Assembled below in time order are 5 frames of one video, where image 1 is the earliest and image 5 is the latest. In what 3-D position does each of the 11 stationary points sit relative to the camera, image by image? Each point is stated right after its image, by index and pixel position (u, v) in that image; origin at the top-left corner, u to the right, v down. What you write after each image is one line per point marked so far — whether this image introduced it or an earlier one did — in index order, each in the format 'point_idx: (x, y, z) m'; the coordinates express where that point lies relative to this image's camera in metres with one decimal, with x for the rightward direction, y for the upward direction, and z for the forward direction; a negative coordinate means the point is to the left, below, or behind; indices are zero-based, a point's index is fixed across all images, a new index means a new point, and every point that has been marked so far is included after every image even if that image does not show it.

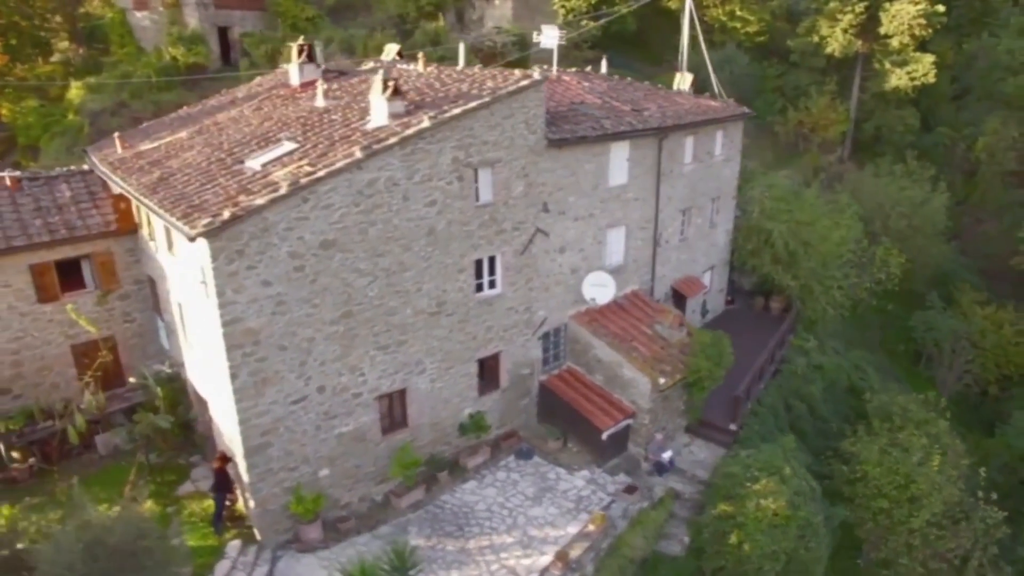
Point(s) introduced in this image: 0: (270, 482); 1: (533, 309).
0: (-4.0, -3.2, +15.4) m
1: (+0.4, -0.4, +18.9) m
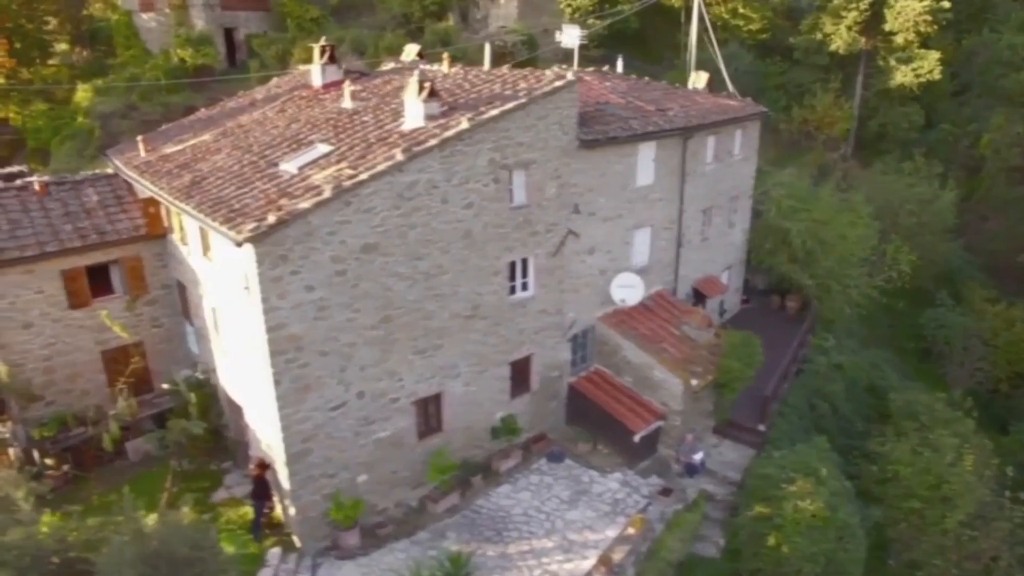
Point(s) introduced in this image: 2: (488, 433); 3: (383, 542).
0: (-3.3, -3.3, +15.2) m
1: (+1.0, -0.5, +18.8) m
2: (-0.5, -2.9, +18.2) m
3: (-2.3, -4.4, +16.0) m
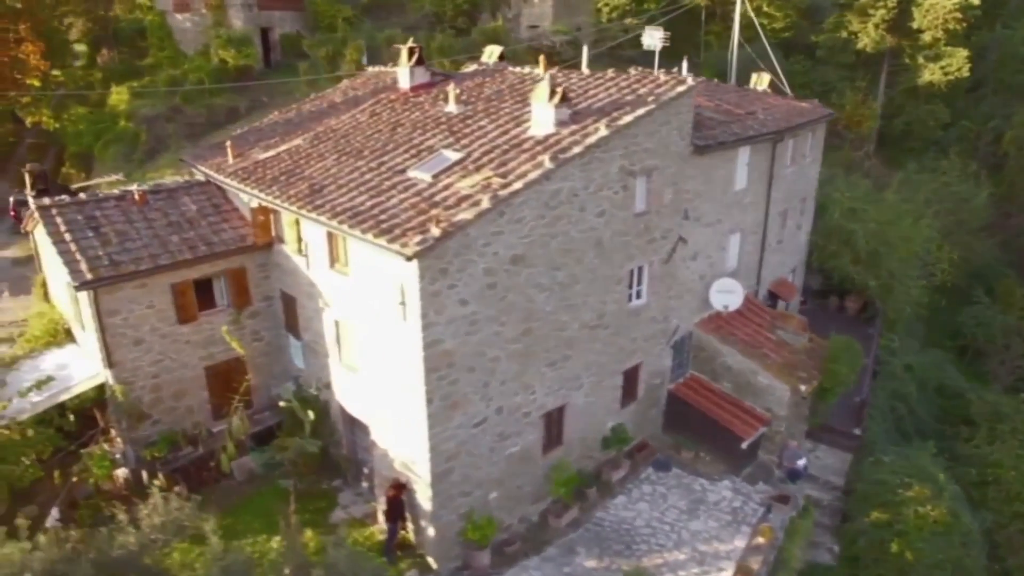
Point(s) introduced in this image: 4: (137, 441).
0: (-1.0, -3.5, +14.7) m
1: (+3.2, -0.6, +18.6) m
2: (+1.7, -3.0, +17.9) m
3: (0.0, -4.6, +15.7) m
4: (-6.6, -2.7, +16.1) m
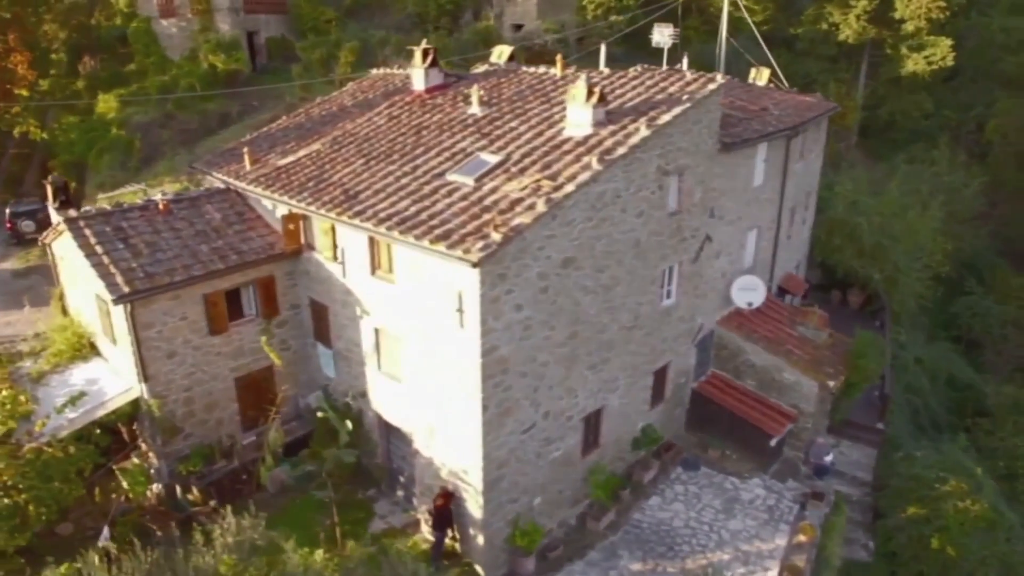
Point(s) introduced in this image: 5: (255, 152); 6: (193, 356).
0: (-0.2, -3.6, +14.5) m
1: (+3.7, -0.6, +18.6) m
2: (+2.3, -3.0, +17.8) m
3: (+0.8, -4.7, +15.5) m
4: (-5.9, -2.9, +15.7) m
5: (-5.3, +2.8, +19.0) m
6: (-5.4, -1.2, +15.5) m
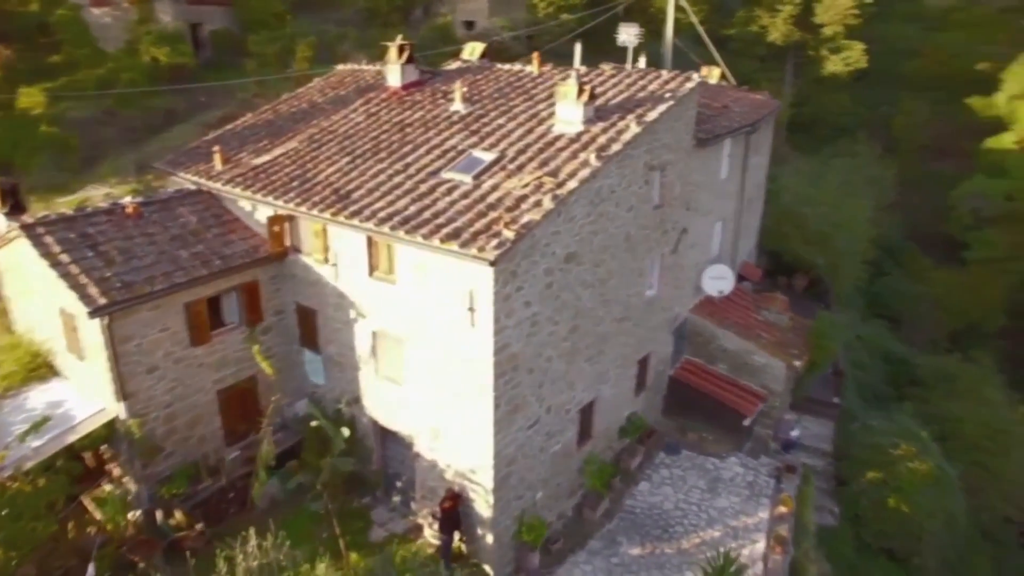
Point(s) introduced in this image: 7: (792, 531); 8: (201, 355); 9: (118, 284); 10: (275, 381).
0: (-0.1, -3.5, +14.9) m
1: (+3.4, -0.4, +19.2) m
2: (+2.1, -2.9, +18.3) m
3: (+0.9, -4.6, +15.9) m
4: (-5.8, -3.0, +15.5) m
5: (-5.8, +2.8, +18.8) m
6: (-5.4, -1.2, +15.4) m
7: (+5.2, -4.5, +16.9) m
8: (-5.1, -1.0, +15.6) m
9: (-5.8, +0.1, +14.2) m
10: (-4.3, -1.7, +17.2) m
